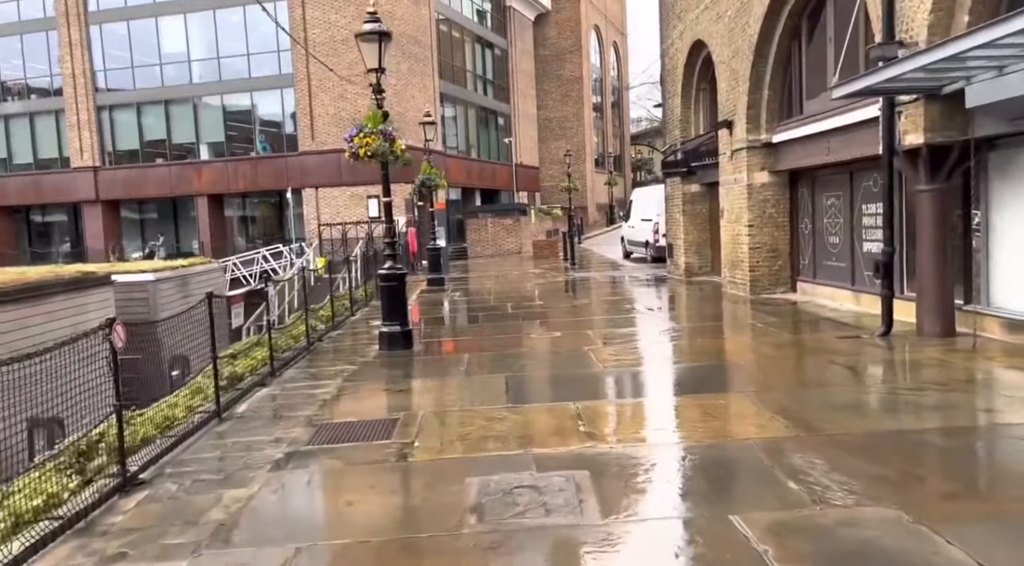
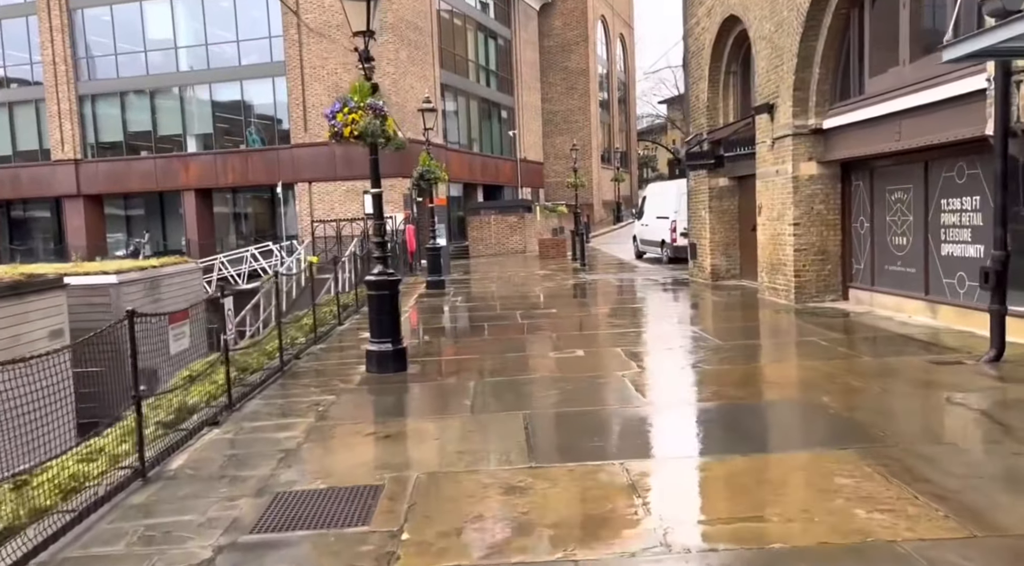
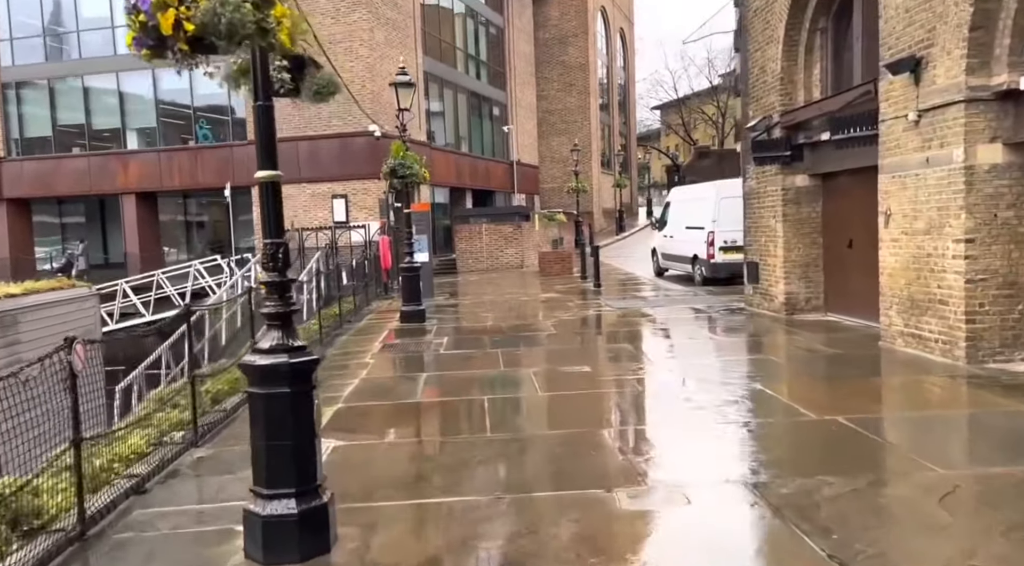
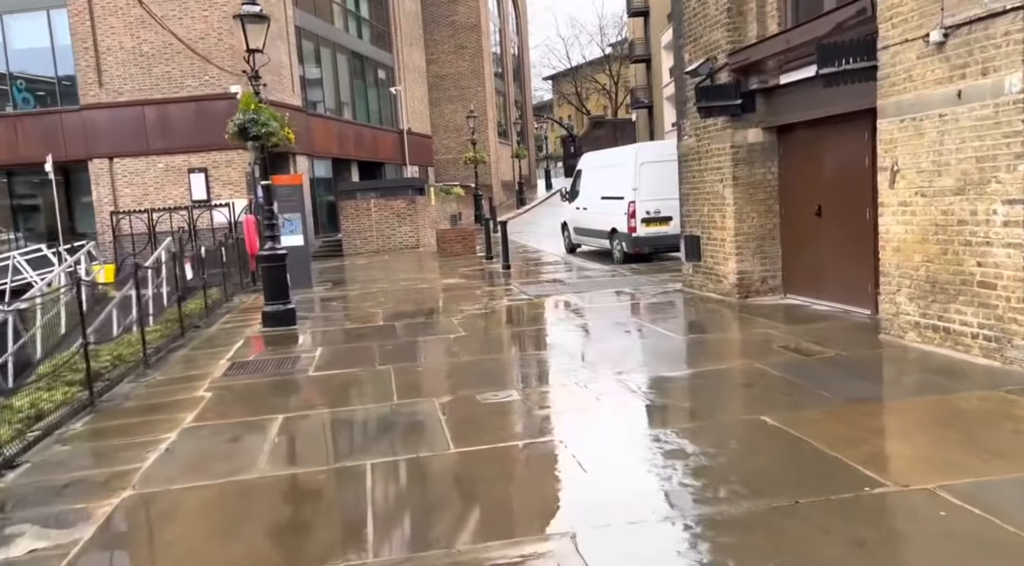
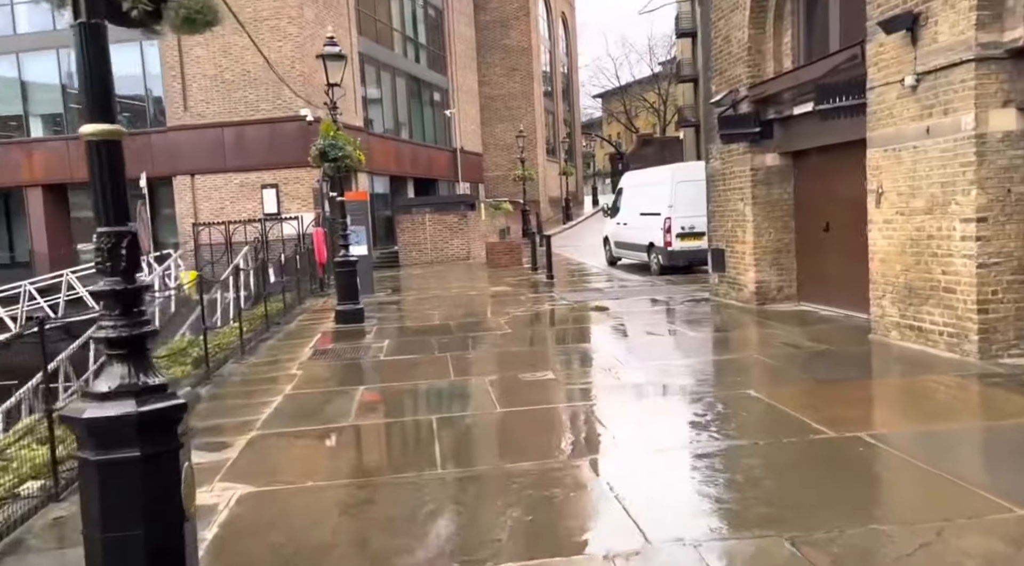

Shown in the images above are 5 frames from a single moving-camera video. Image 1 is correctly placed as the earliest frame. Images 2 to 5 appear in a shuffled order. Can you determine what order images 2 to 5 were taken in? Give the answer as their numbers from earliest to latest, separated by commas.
2, 3, 5, 4
